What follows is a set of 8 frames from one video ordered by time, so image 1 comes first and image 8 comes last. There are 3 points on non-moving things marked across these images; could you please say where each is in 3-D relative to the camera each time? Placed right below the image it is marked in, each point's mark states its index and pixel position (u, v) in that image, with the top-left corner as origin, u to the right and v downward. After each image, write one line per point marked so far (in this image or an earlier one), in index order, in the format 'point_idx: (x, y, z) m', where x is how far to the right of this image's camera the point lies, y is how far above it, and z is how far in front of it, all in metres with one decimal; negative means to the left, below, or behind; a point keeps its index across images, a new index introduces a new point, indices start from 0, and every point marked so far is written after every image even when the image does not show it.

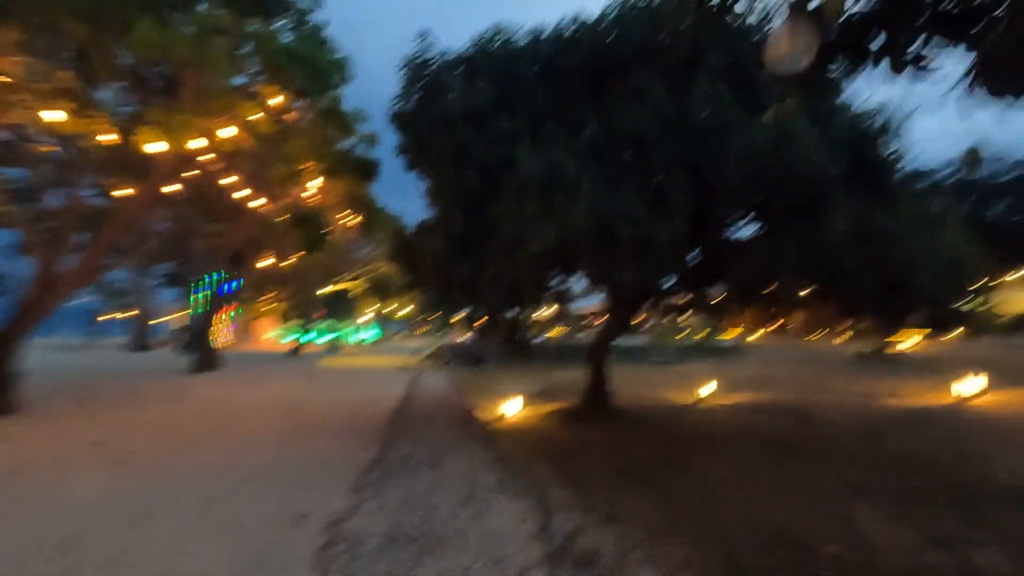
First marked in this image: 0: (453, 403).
0: (-1.5, -3.0, +14.1) m
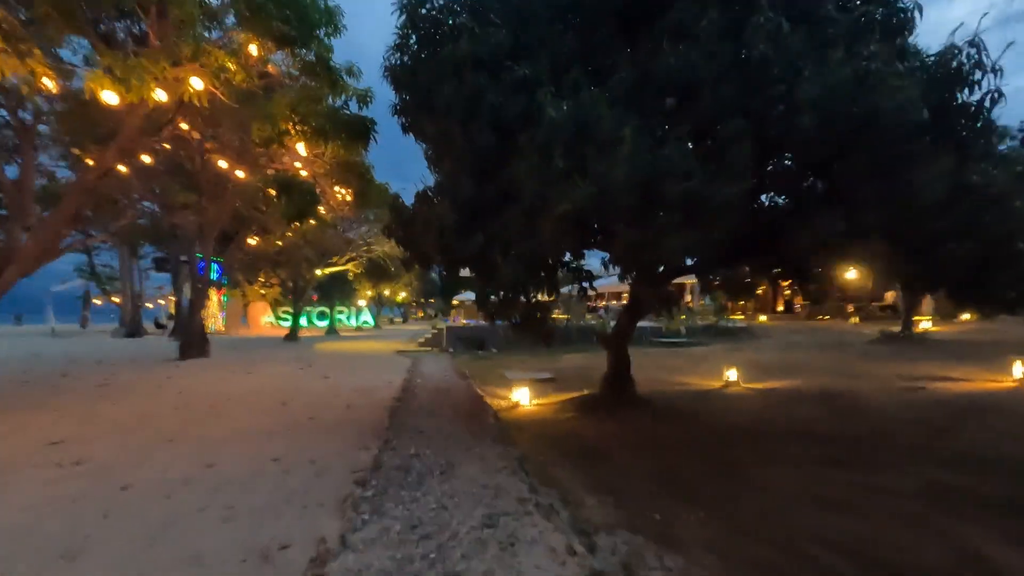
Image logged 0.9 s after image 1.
0: (-1.3, -2.5, +12.8) m
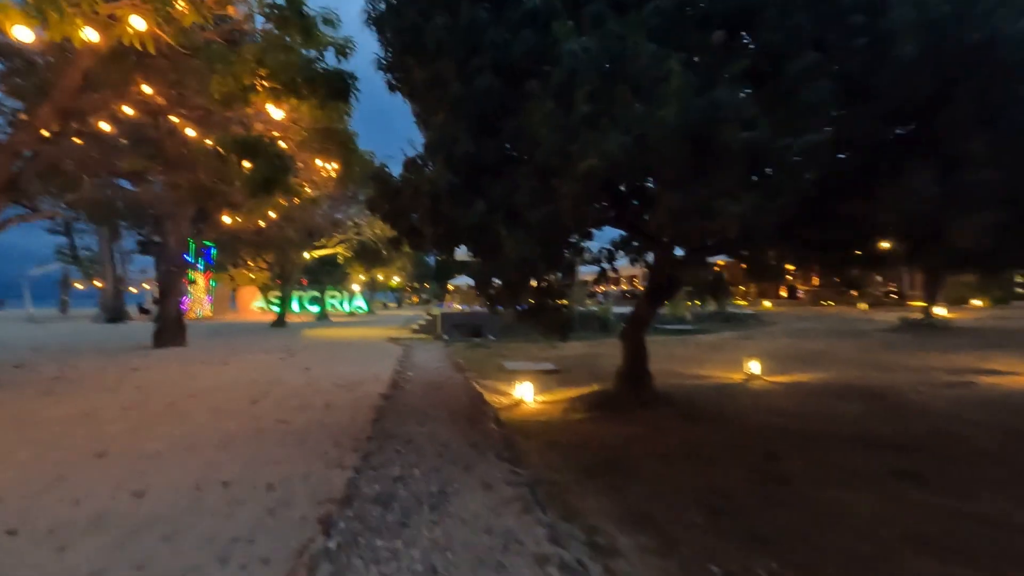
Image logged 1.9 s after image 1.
0: (-1.2, -2.1, +11.5) m
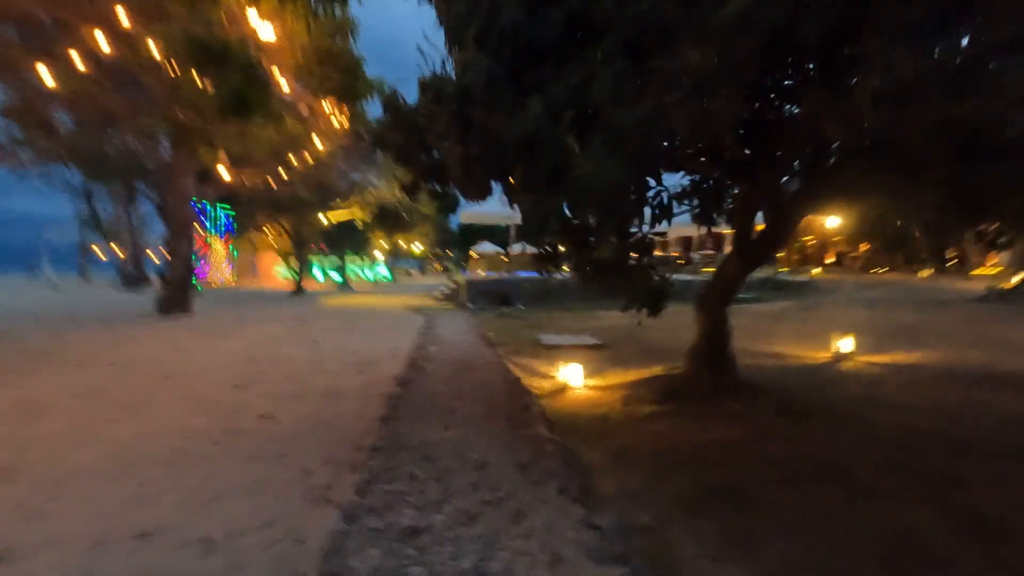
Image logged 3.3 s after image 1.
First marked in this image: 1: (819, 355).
0: (-0.5, -1.4, +9.4) m
1: (+6.3, -1.4, +10.9) m
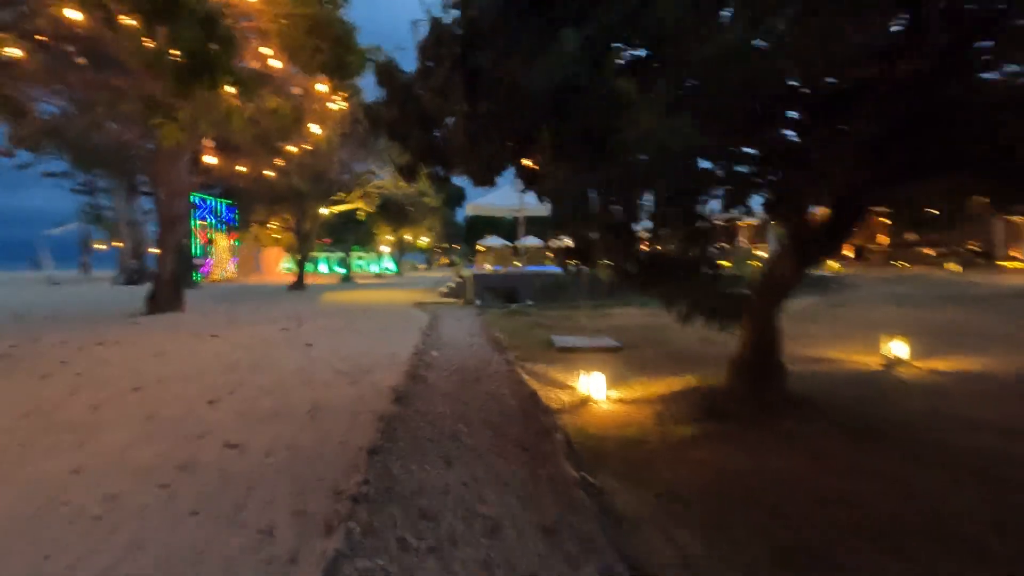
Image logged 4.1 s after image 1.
0: (-0.3, -1.4, +8.3) m
1: (+6.5, -1.3, +9.8) m
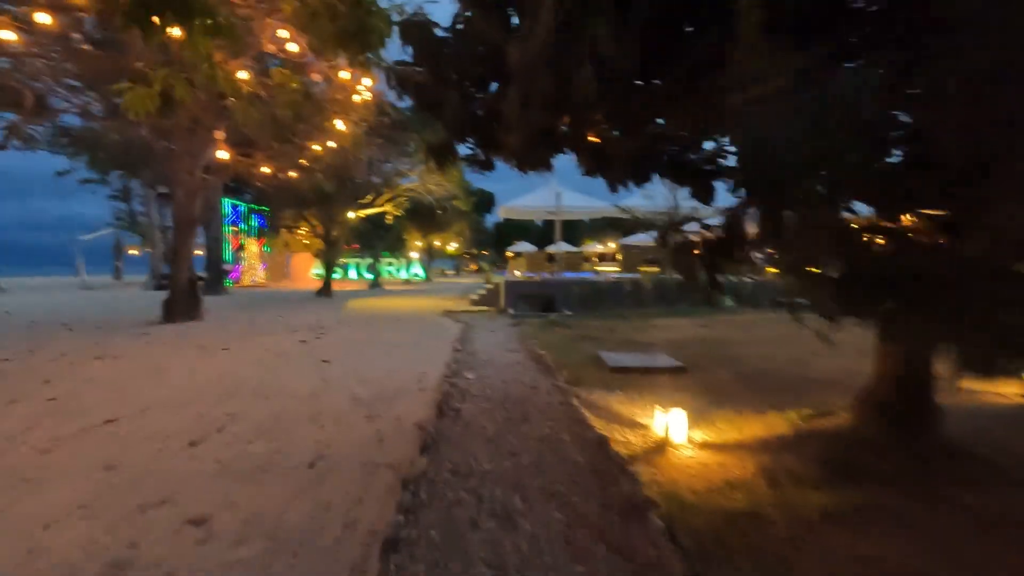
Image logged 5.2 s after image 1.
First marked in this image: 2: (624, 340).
0: (+0.4, -1.5, +6.7) m
1: (+7.2, -1.5, +7.8) m
2: (+3.0, -1.3, +14.2) m
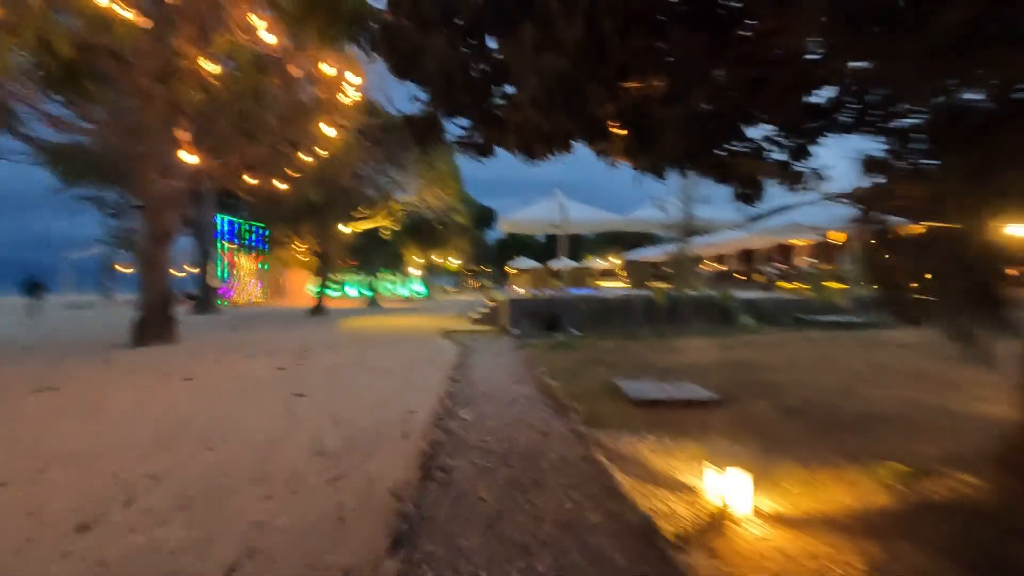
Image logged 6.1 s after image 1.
0: (+0.5, -1.7, +5.2) m
1: (+7.3, -1.7, +6.2) m
2: (+3.1, -1.8, +12.7) m
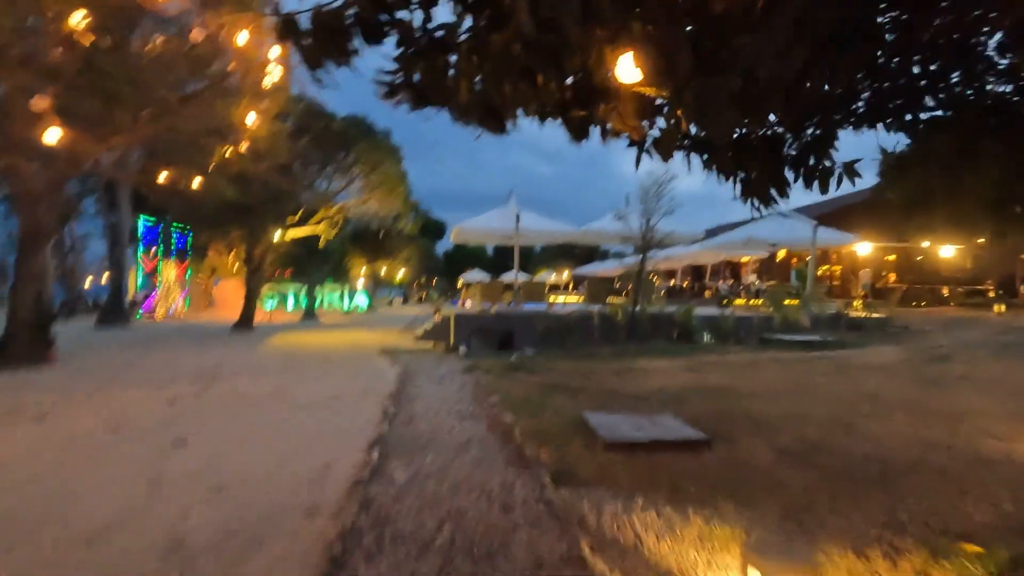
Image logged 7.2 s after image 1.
0: (+0.1, -1.9, +3.5) m
1: (+6.9, -2.0, +5.2) m
2: (+2.0, -2.1, +11.2) m
